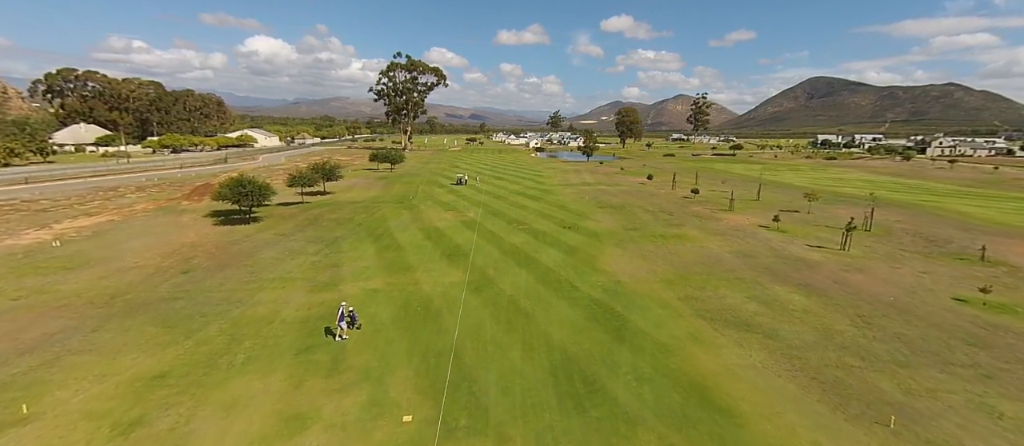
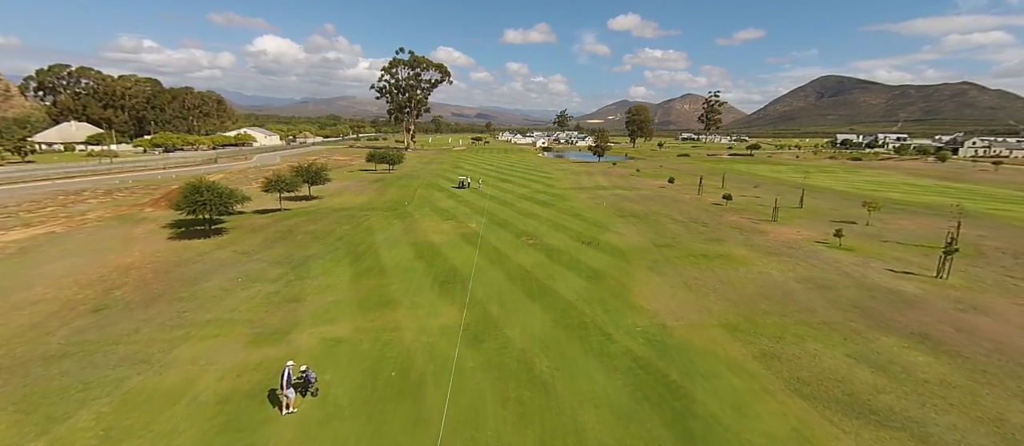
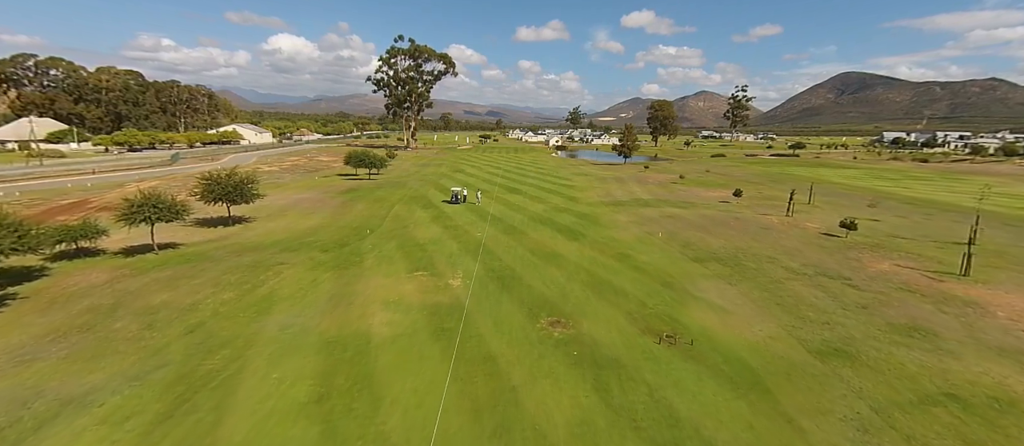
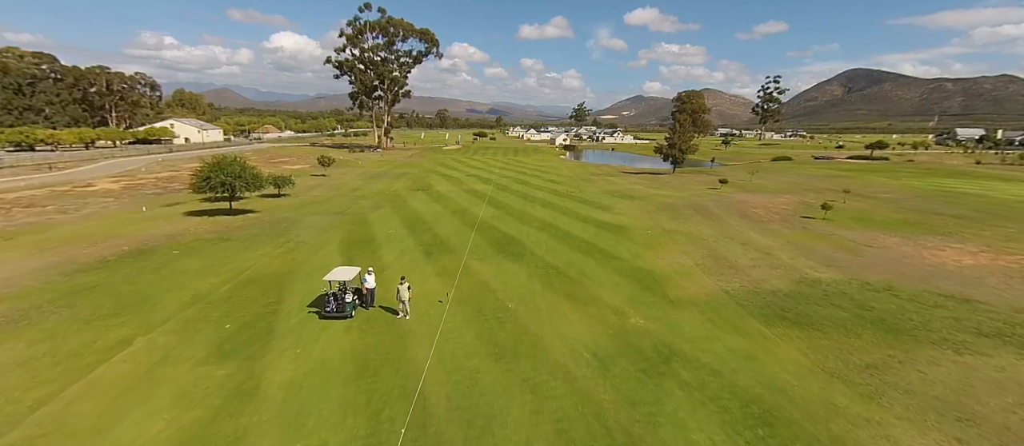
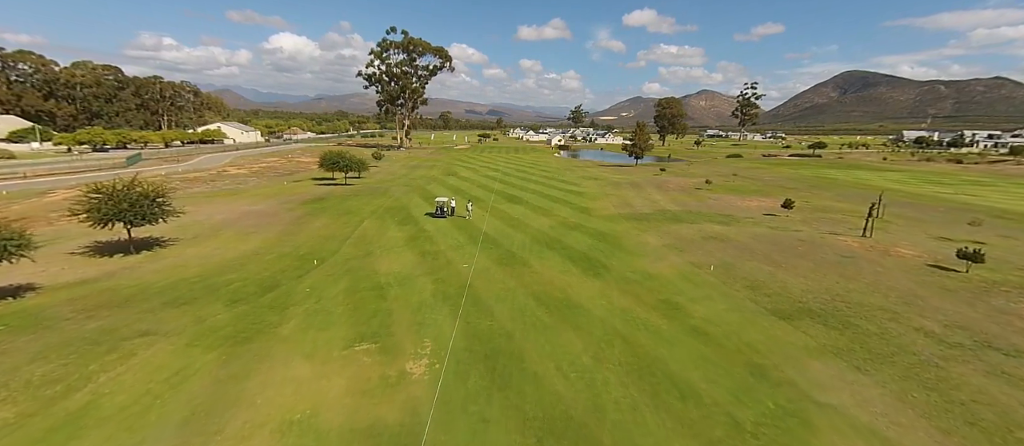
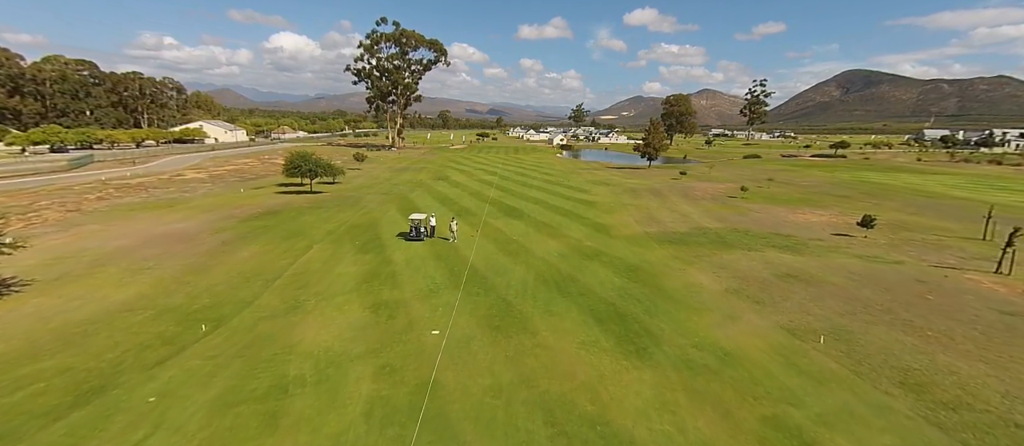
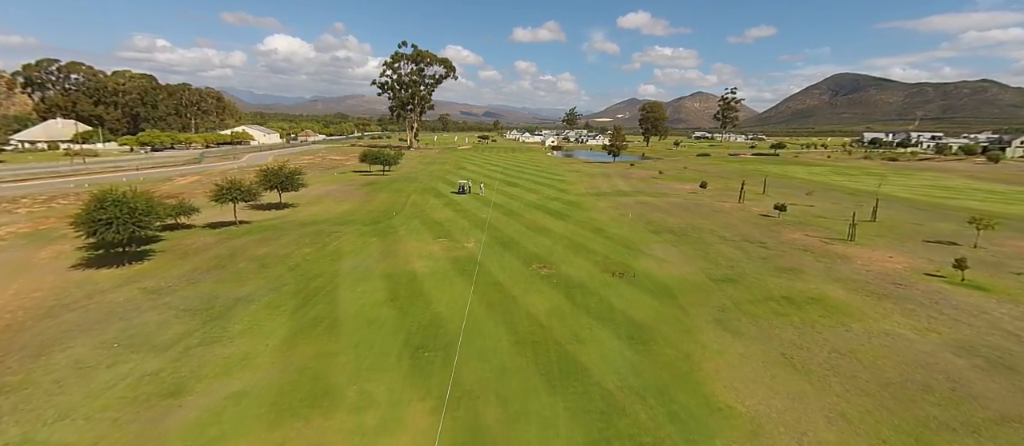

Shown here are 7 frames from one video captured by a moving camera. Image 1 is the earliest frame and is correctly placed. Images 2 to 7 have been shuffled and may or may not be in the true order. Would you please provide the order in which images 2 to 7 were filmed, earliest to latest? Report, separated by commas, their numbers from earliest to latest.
2, 7, 3, 5, 6, 4
